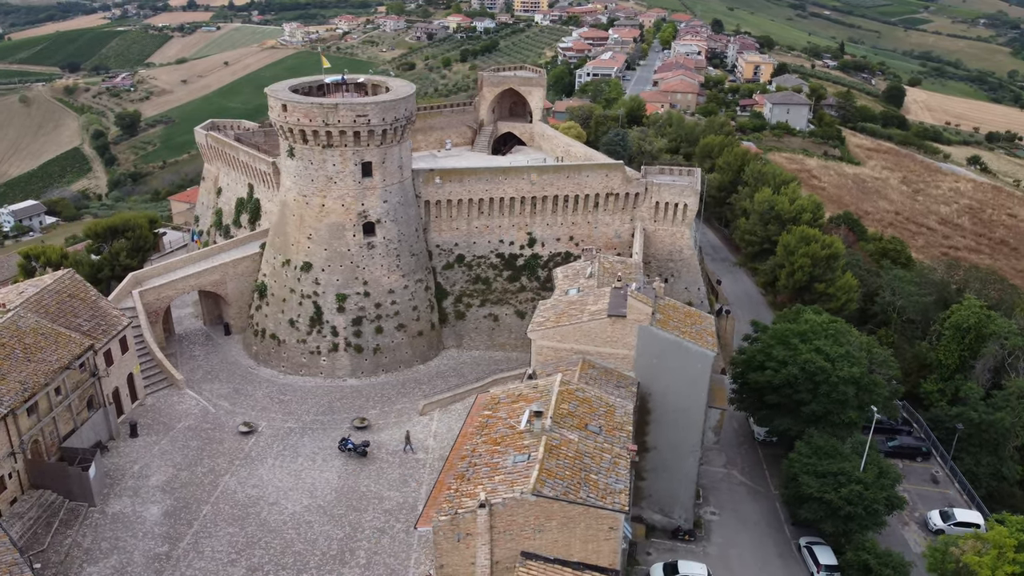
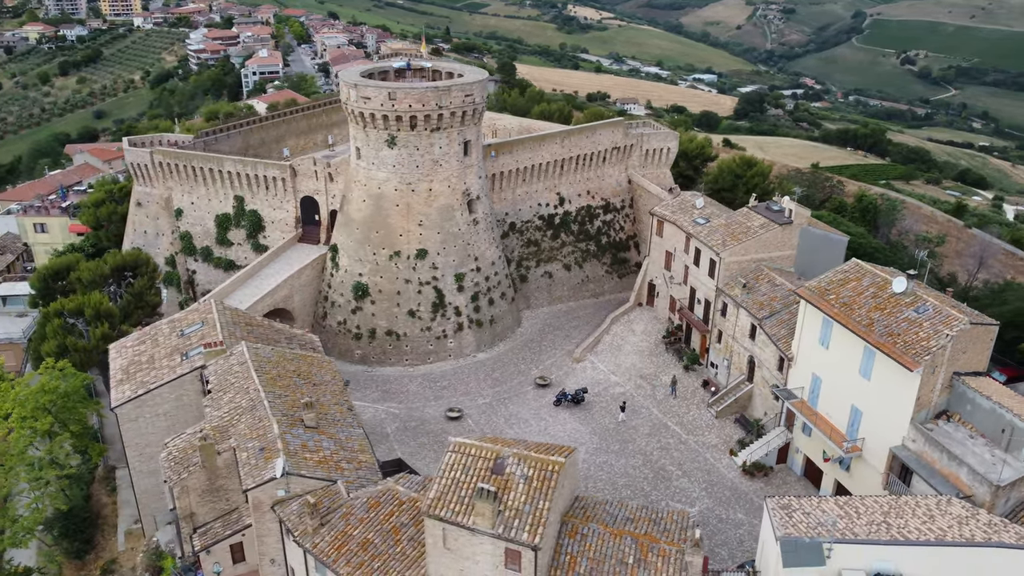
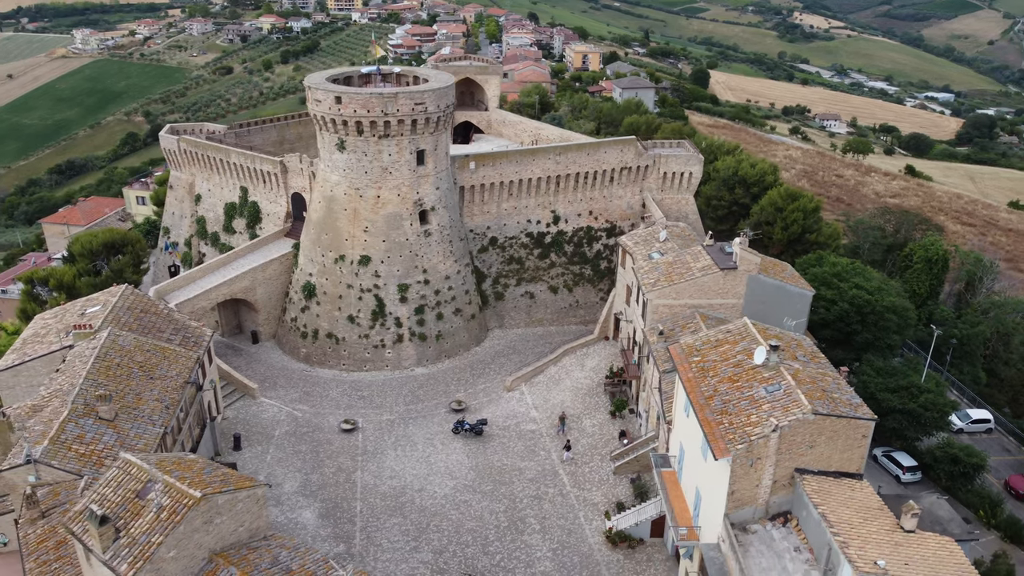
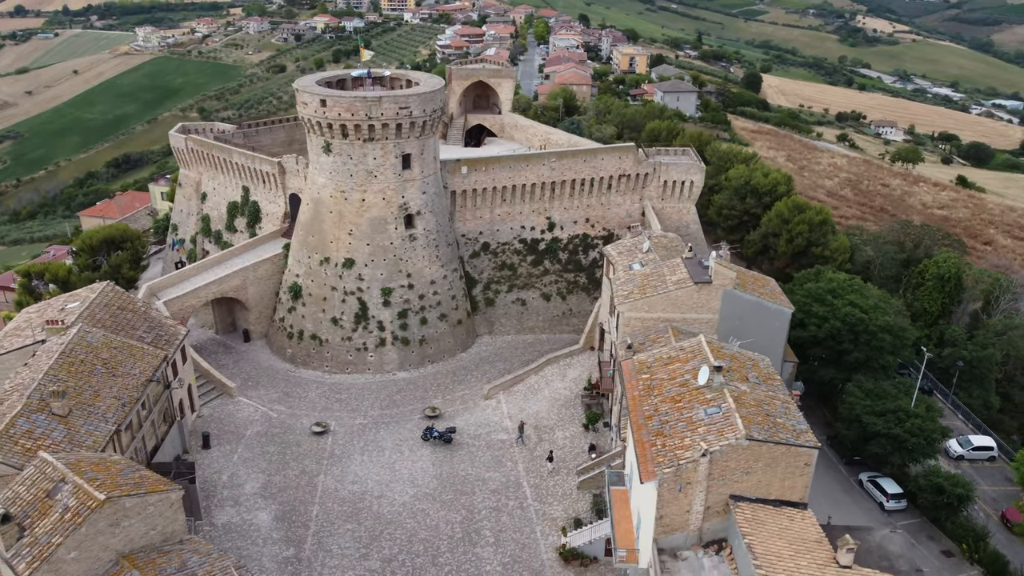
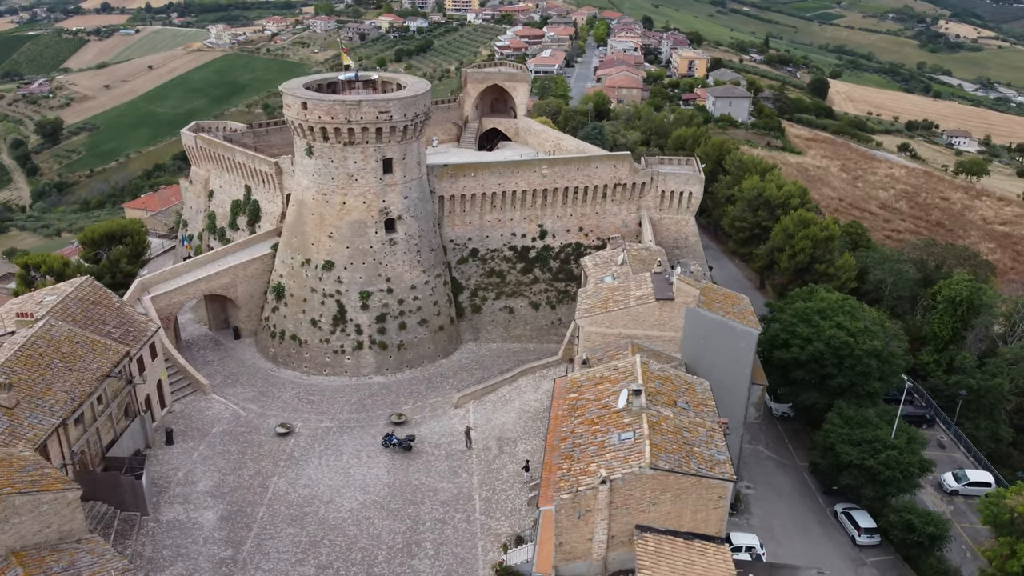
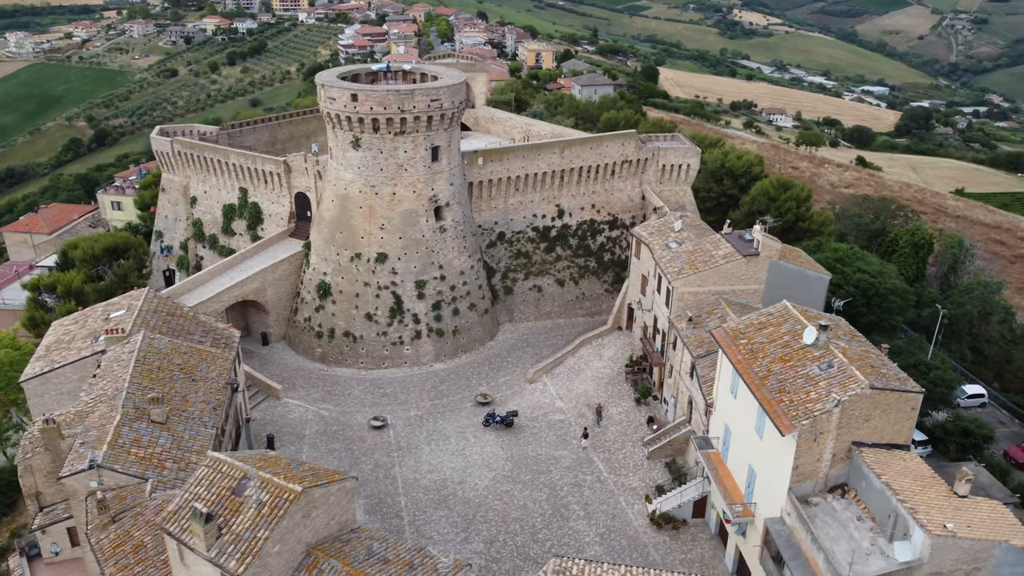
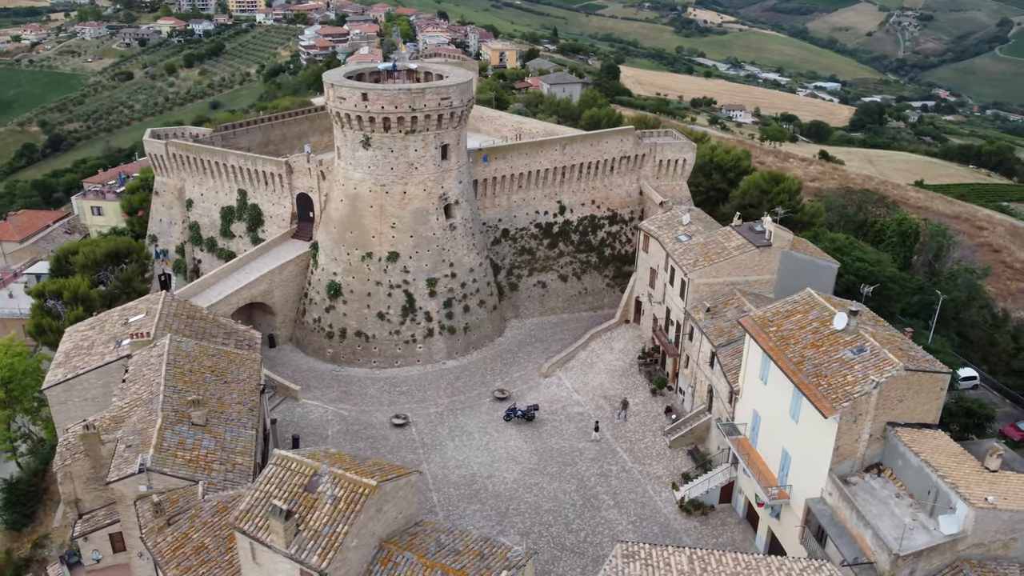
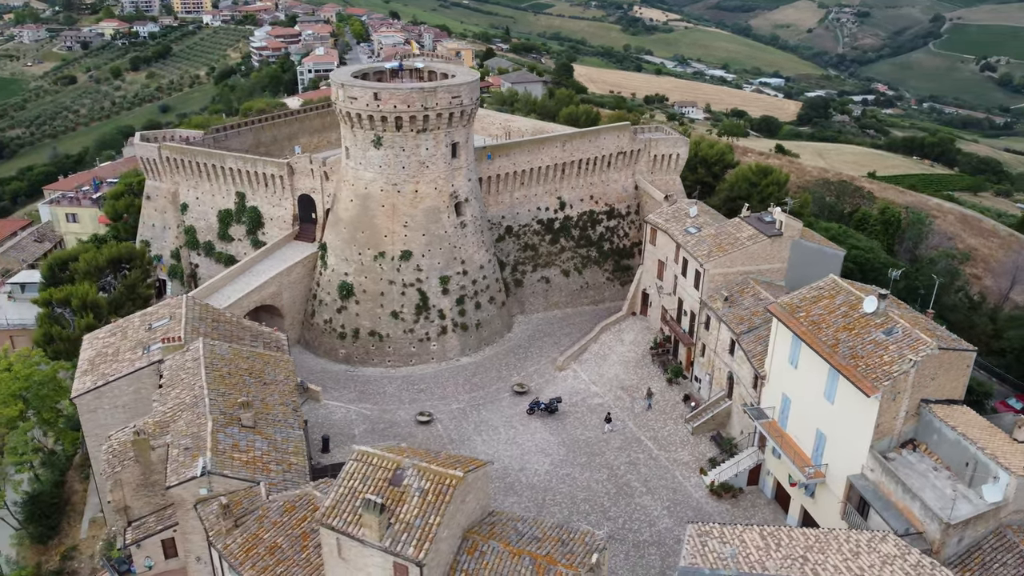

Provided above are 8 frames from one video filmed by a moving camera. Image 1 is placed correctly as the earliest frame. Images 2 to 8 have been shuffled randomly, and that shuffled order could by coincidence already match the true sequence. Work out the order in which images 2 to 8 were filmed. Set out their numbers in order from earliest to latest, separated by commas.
5, 4, 3, 6, 7, 8, 2
